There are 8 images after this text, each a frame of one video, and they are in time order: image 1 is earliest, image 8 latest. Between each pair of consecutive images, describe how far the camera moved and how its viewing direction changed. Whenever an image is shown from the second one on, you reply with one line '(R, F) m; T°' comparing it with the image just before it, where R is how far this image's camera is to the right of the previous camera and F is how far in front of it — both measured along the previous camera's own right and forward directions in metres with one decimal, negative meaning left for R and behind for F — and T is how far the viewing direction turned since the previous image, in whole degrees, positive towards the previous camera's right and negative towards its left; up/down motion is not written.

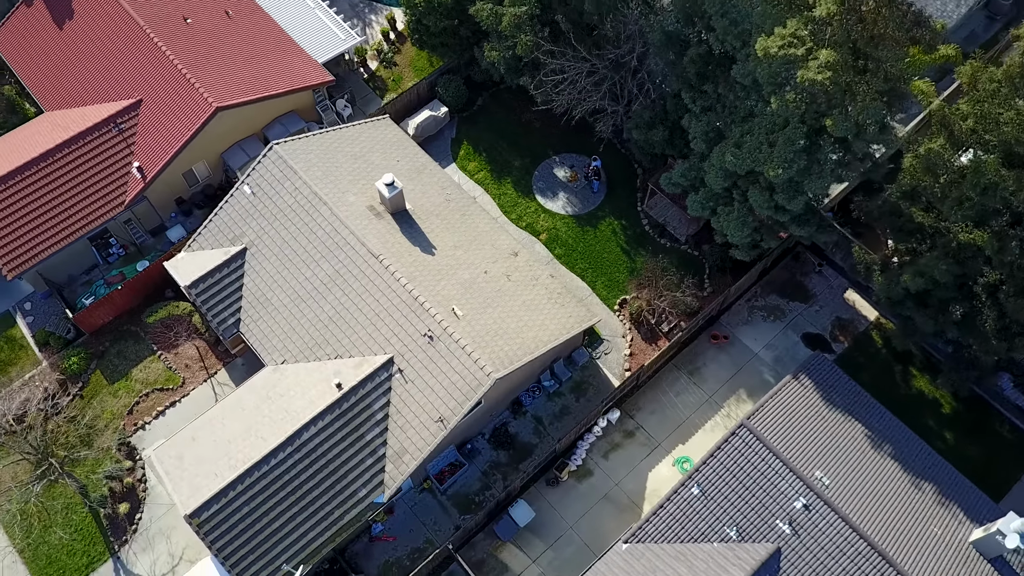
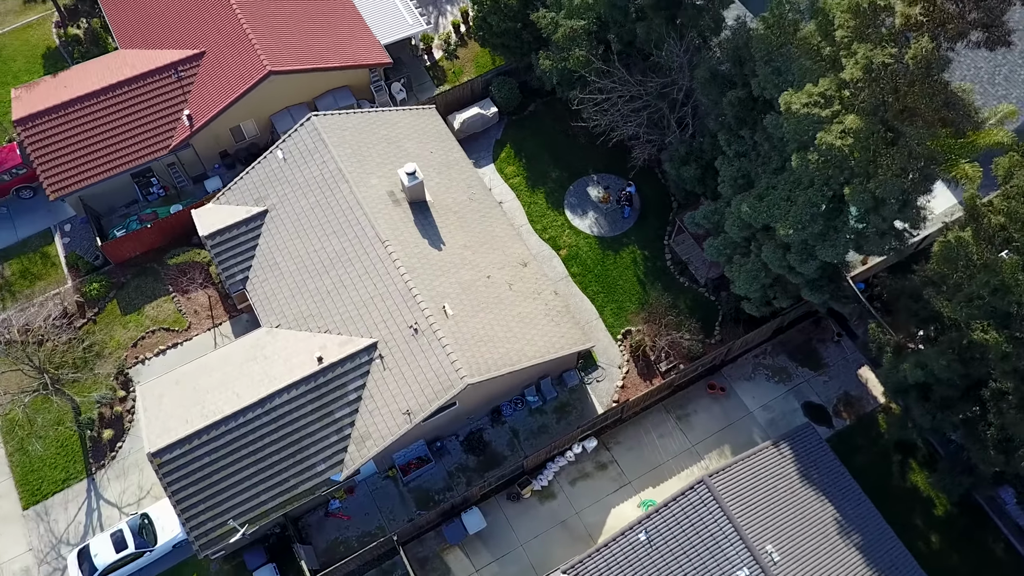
(+2.7, +0.2) m; -6°
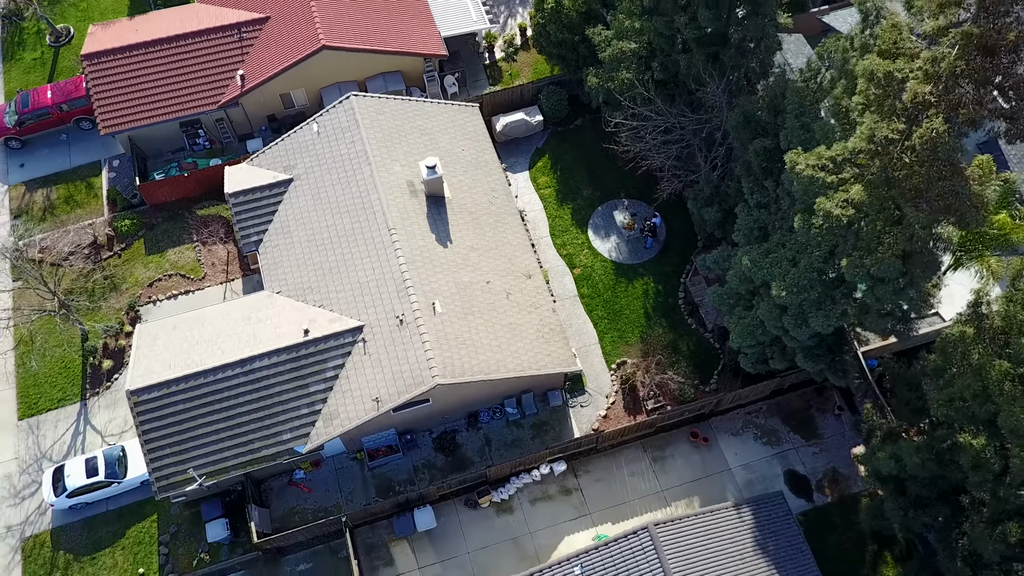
(+2.7, +0.2) m; -6°
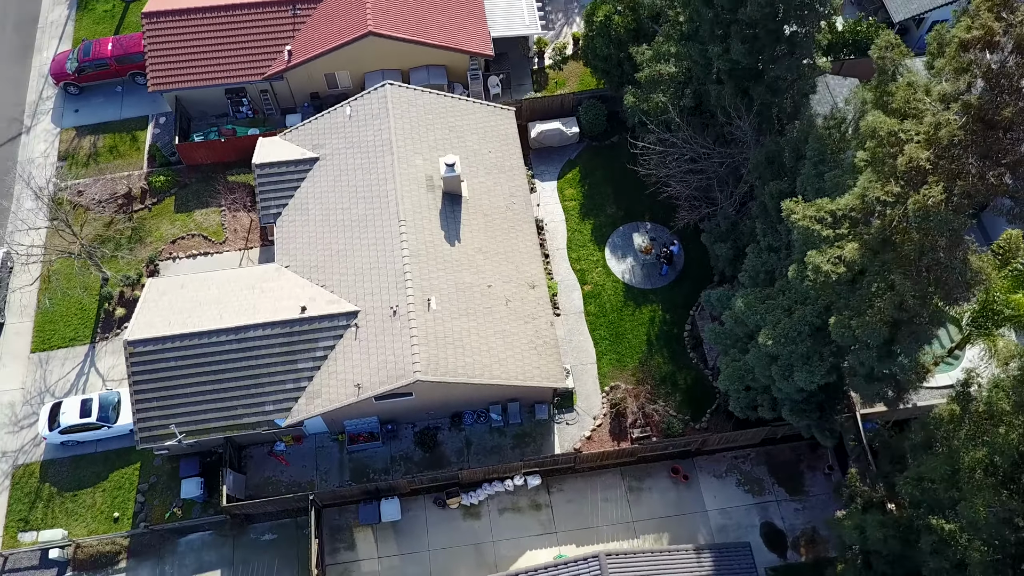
(+2.1, +0.2) m; -4°
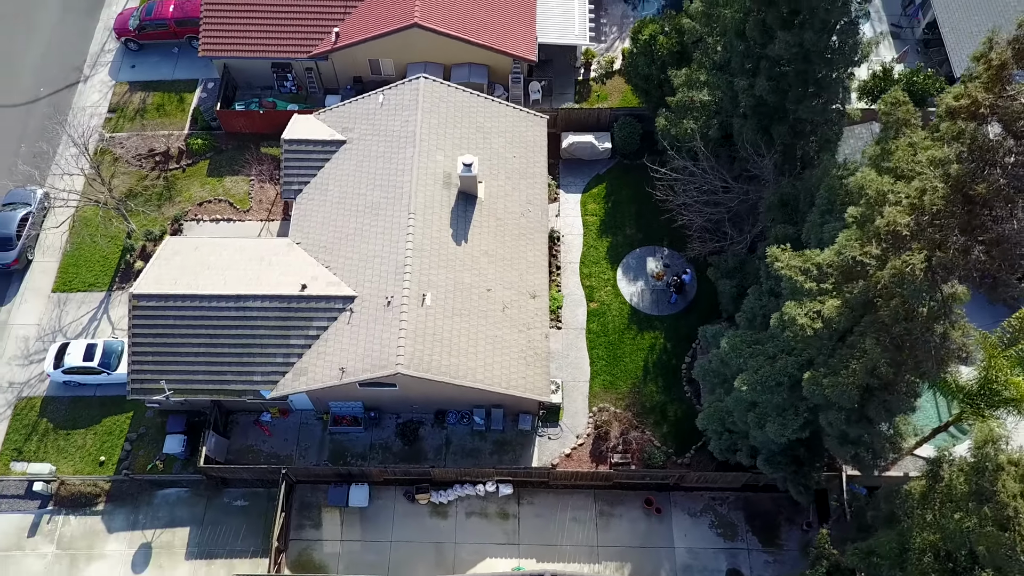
(+2.0, +0.1) m; -4°
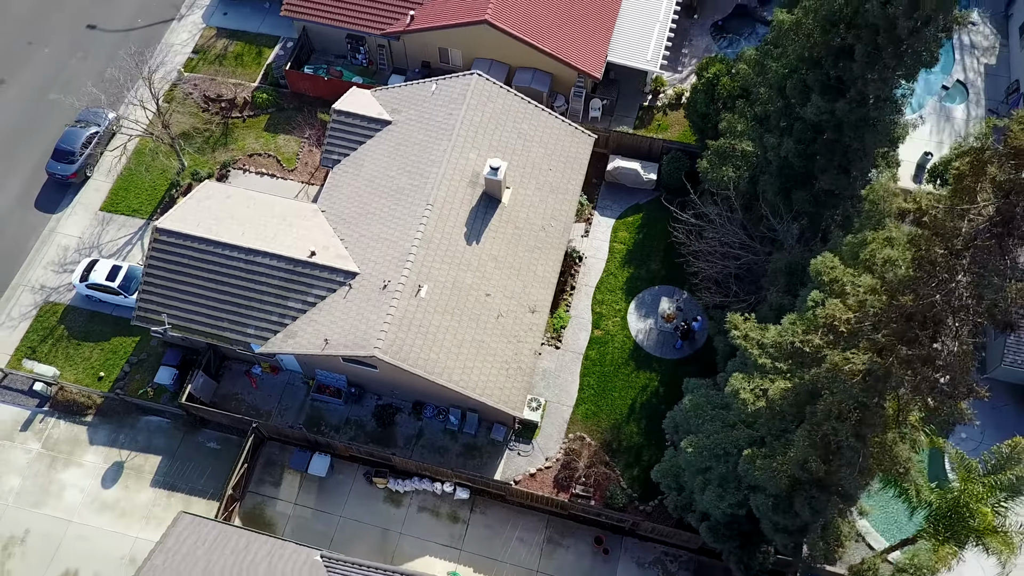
(+3.1, +0.3) m; -6°
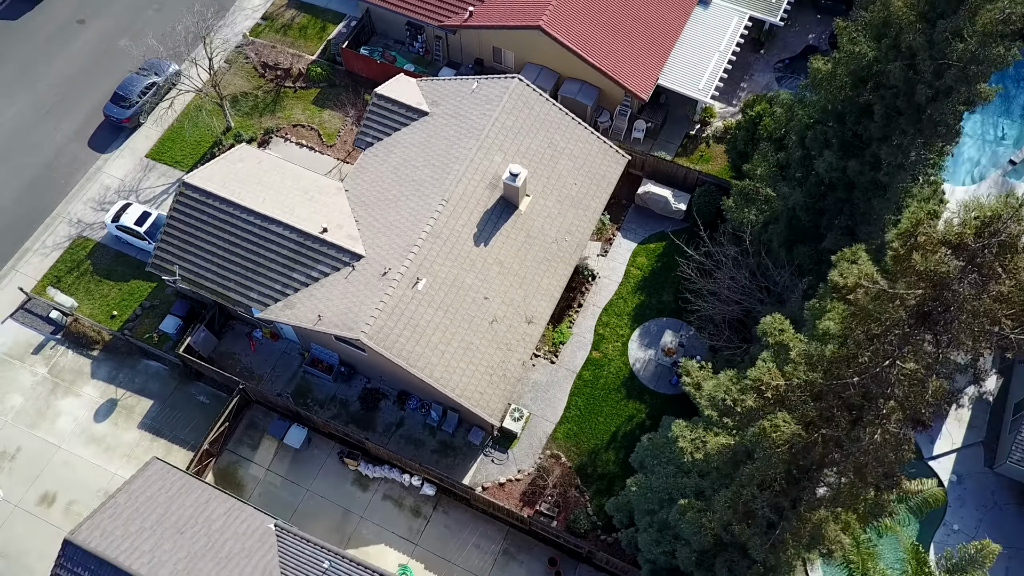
(+2.4, +0.2) m; -5°
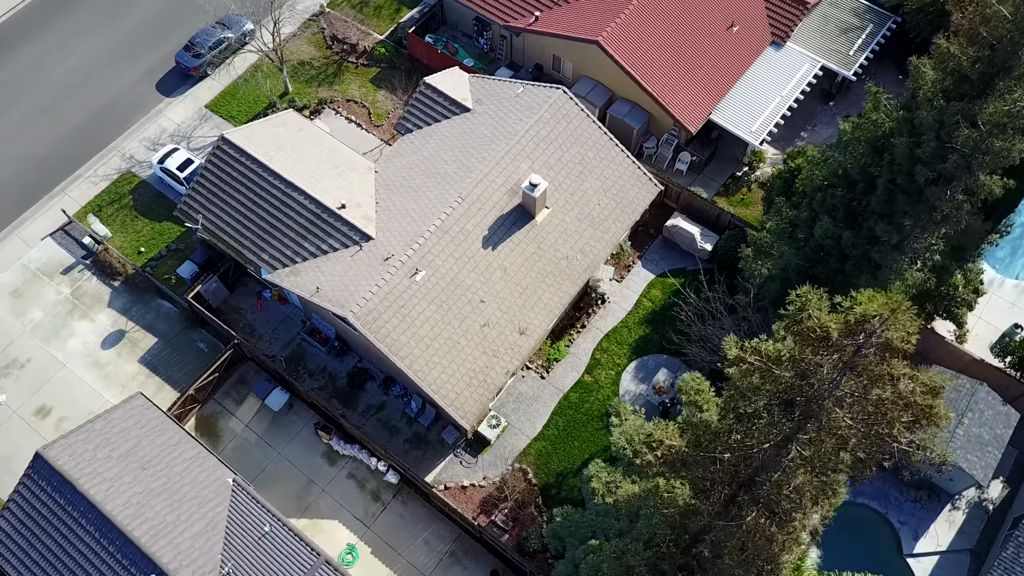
(+2.7, +0.2) m; -6°
